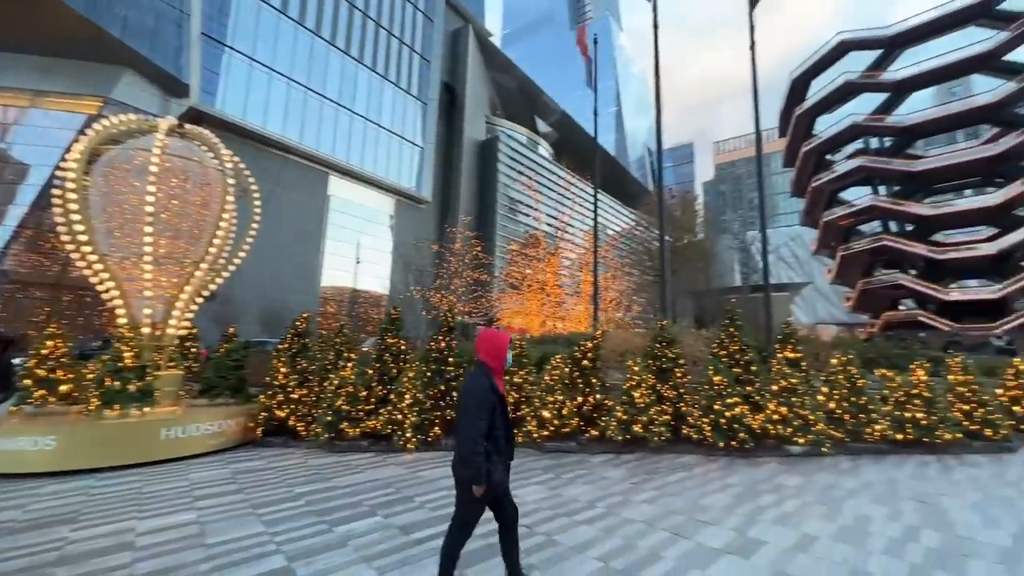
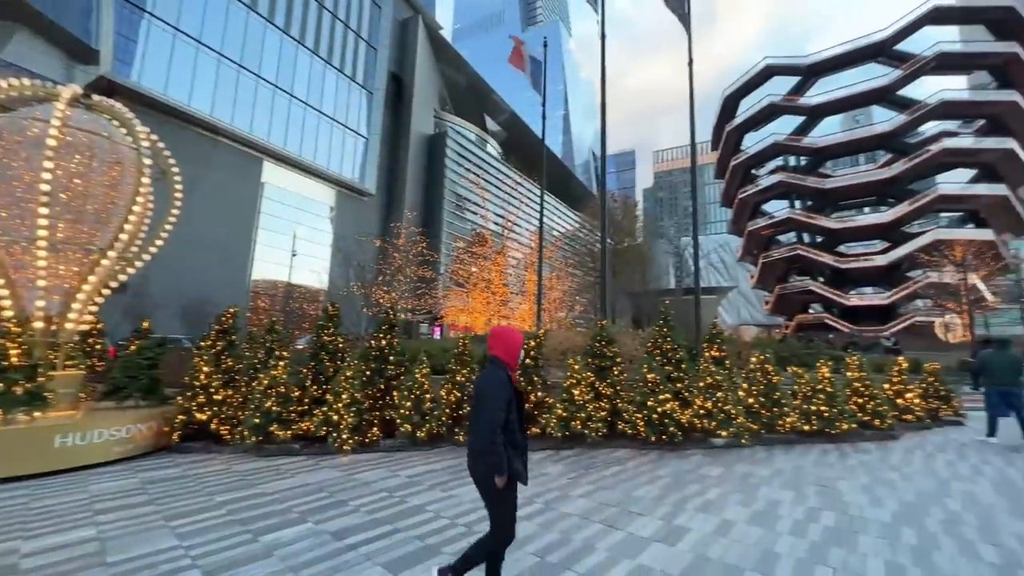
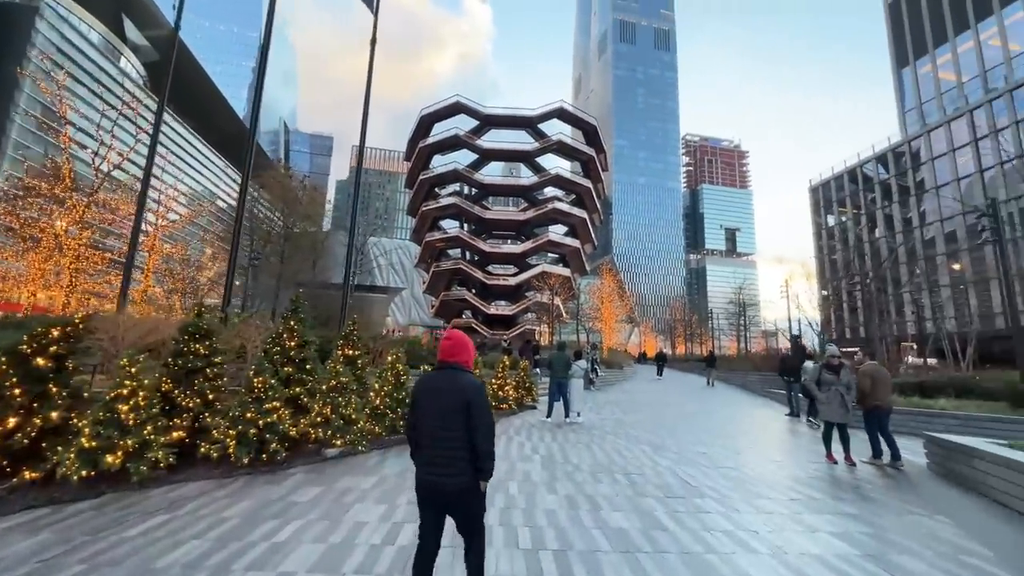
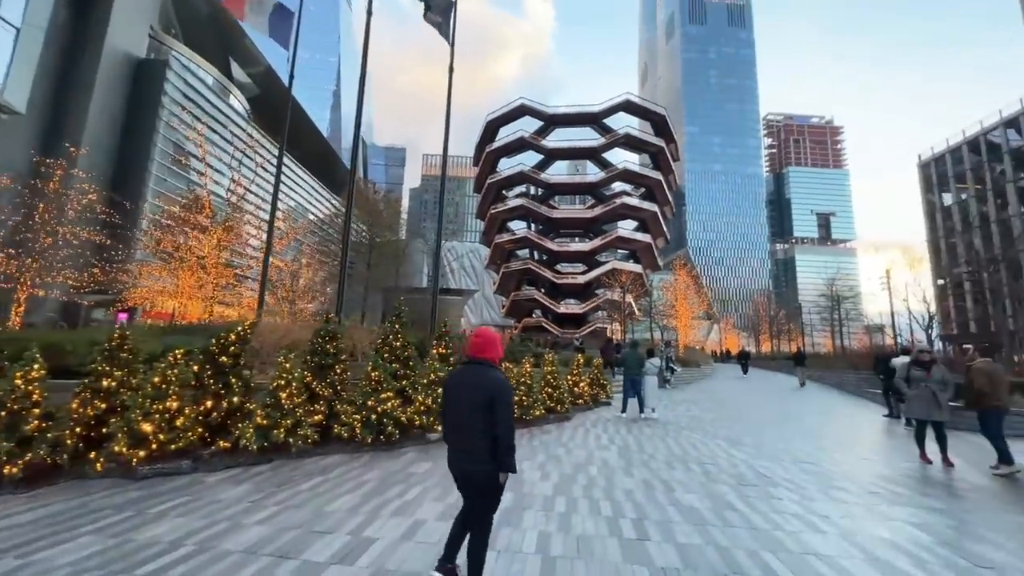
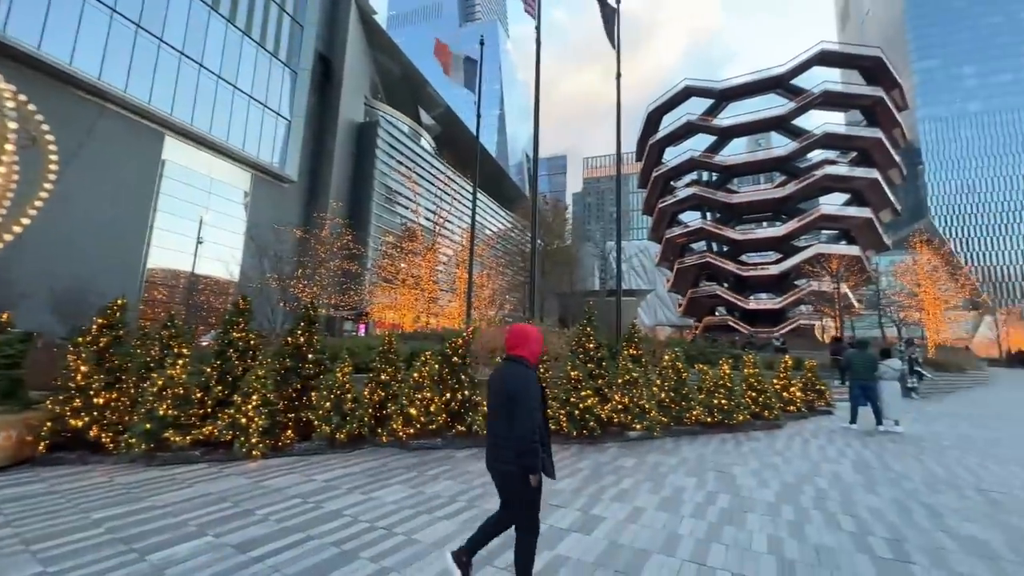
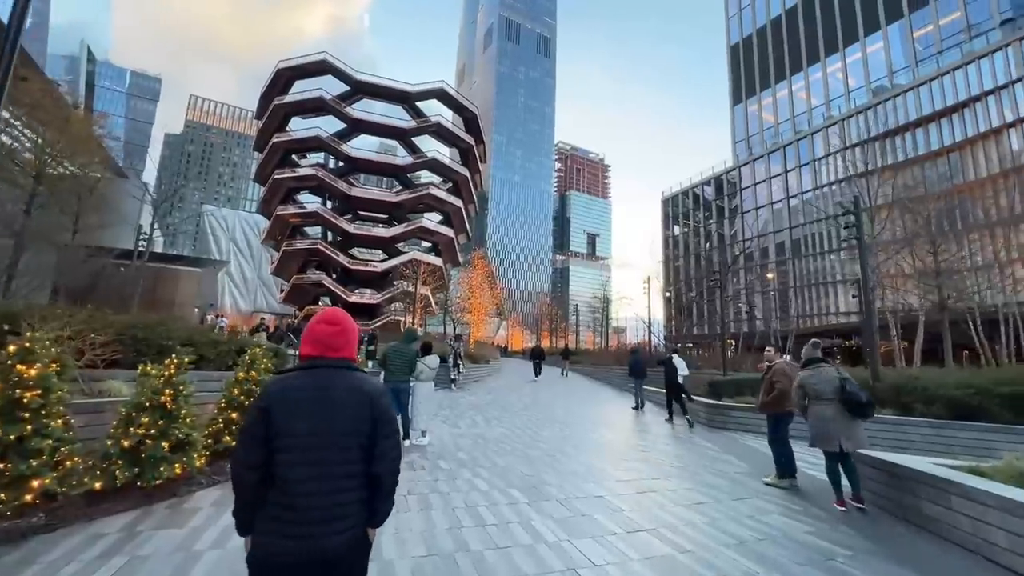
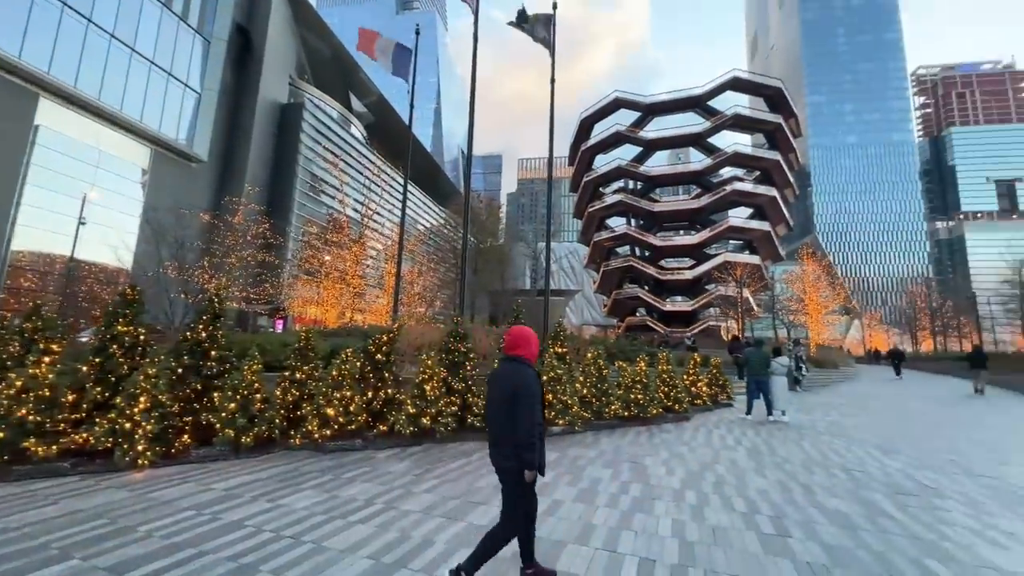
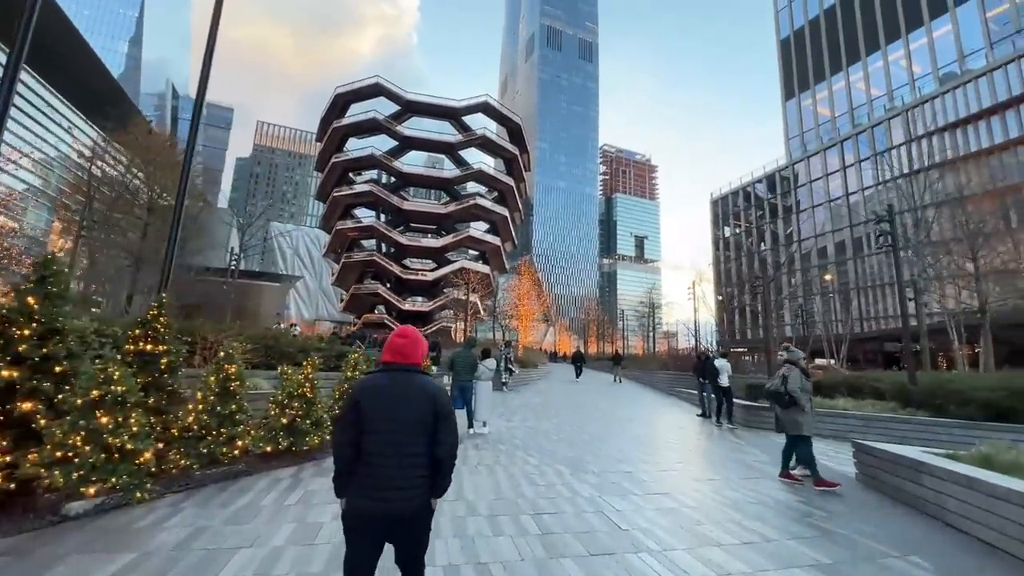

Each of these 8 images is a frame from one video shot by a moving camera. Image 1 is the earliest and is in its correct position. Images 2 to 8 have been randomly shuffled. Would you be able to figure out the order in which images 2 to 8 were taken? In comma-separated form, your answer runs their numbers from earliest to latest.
2, 5, 7, 4, 3, 8, 6
